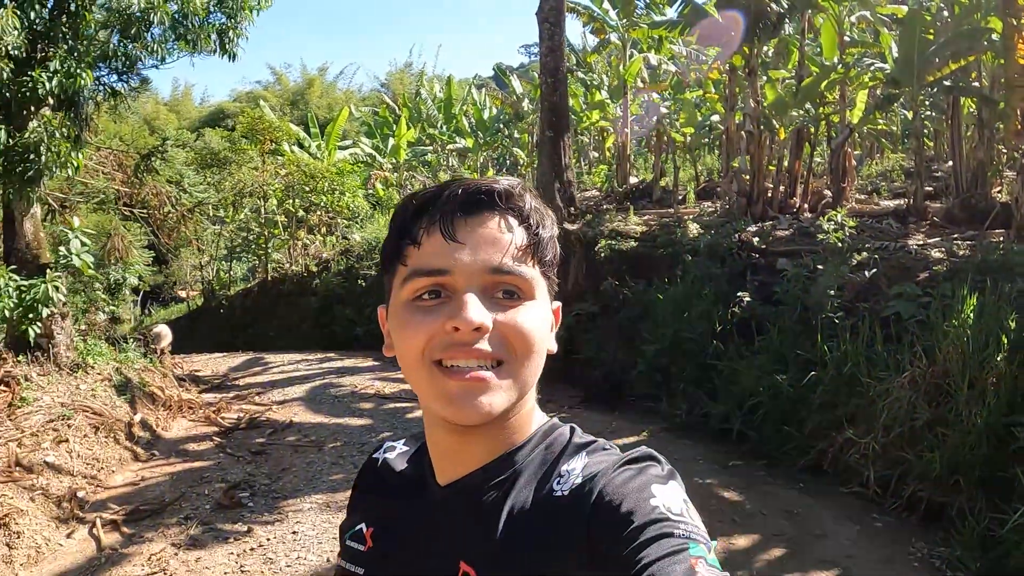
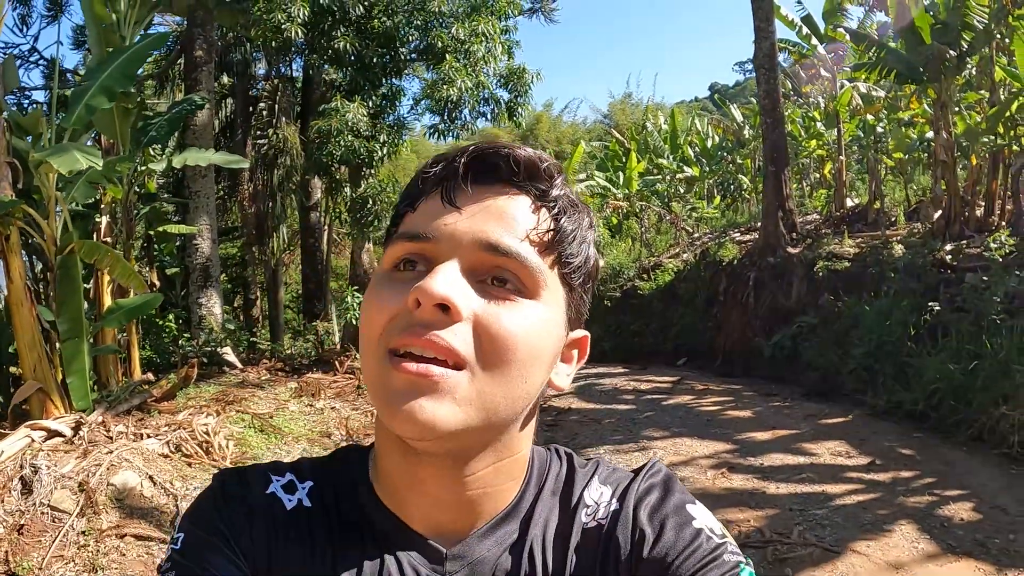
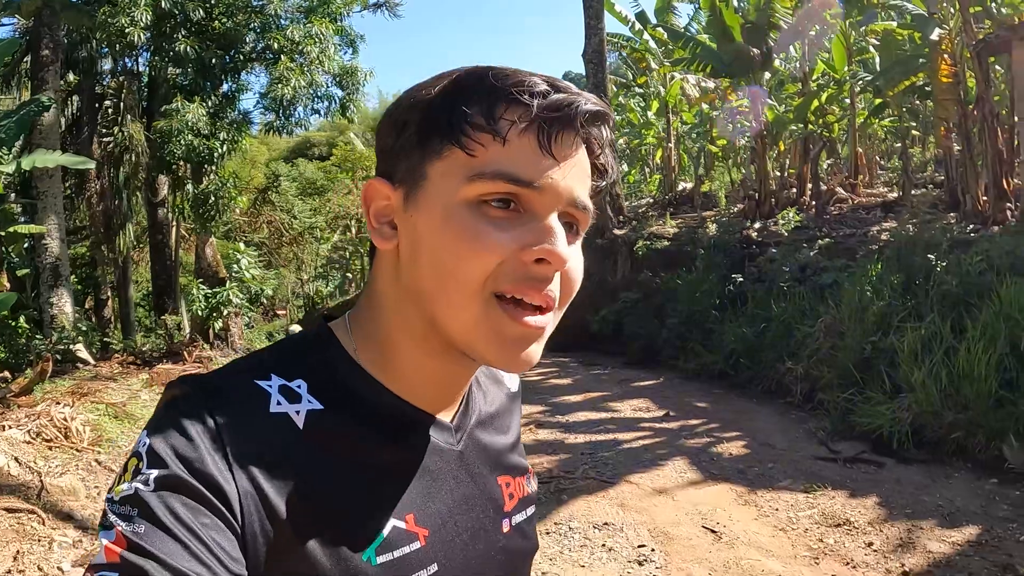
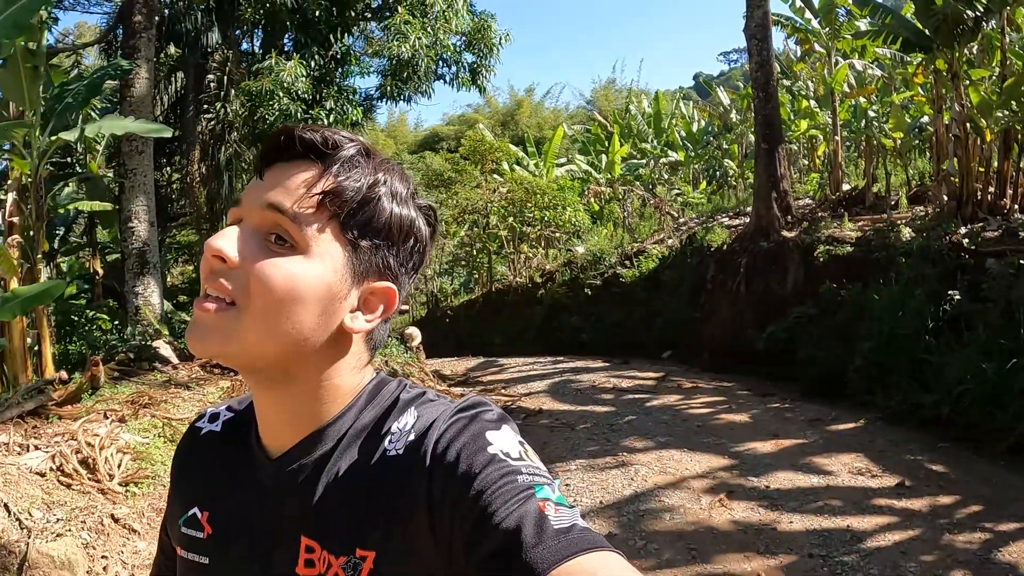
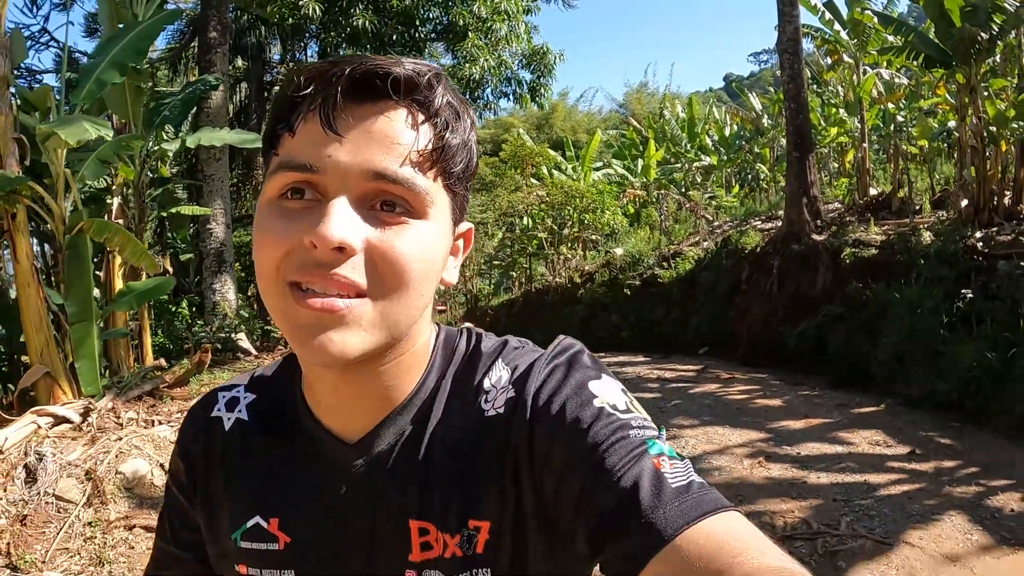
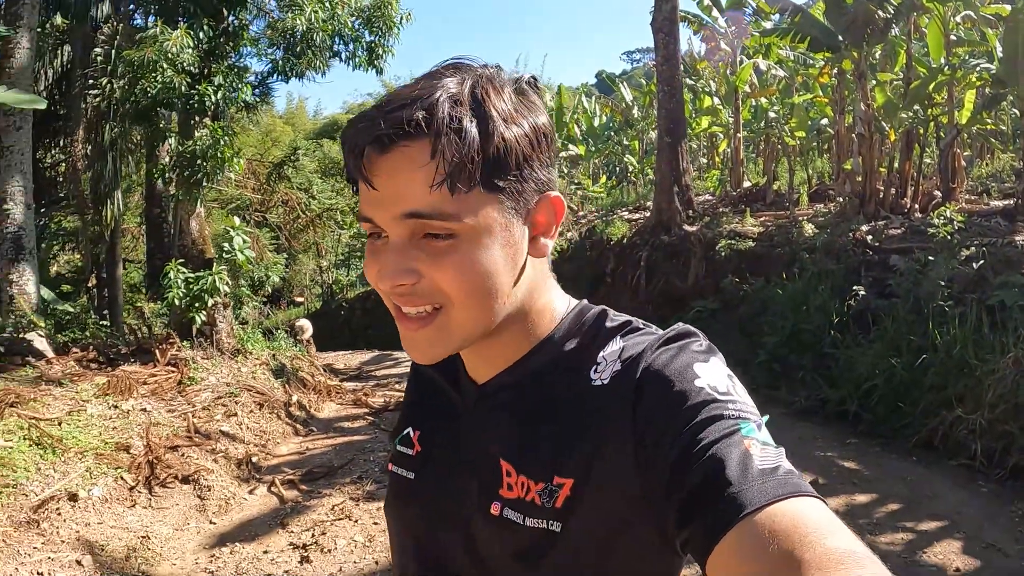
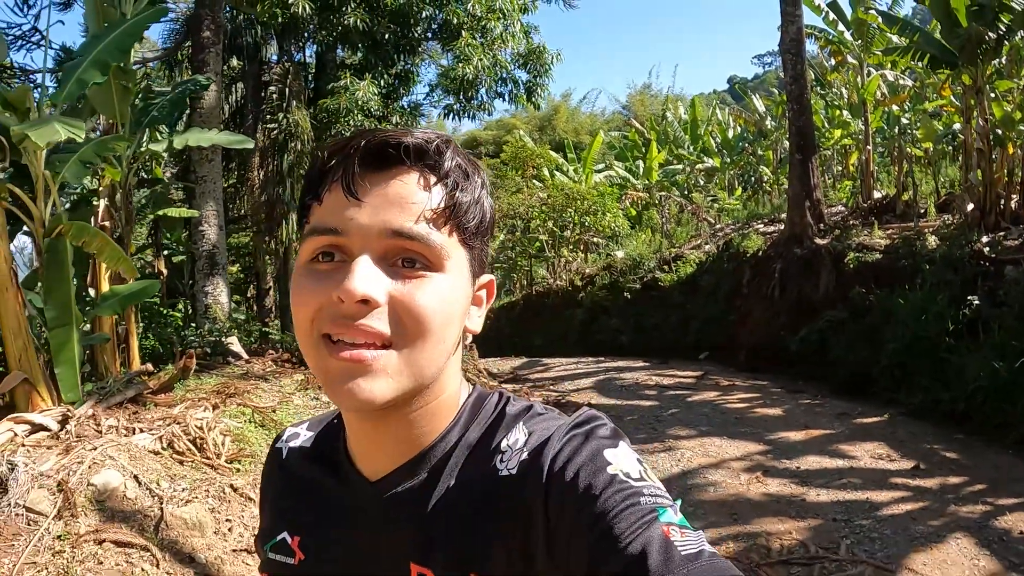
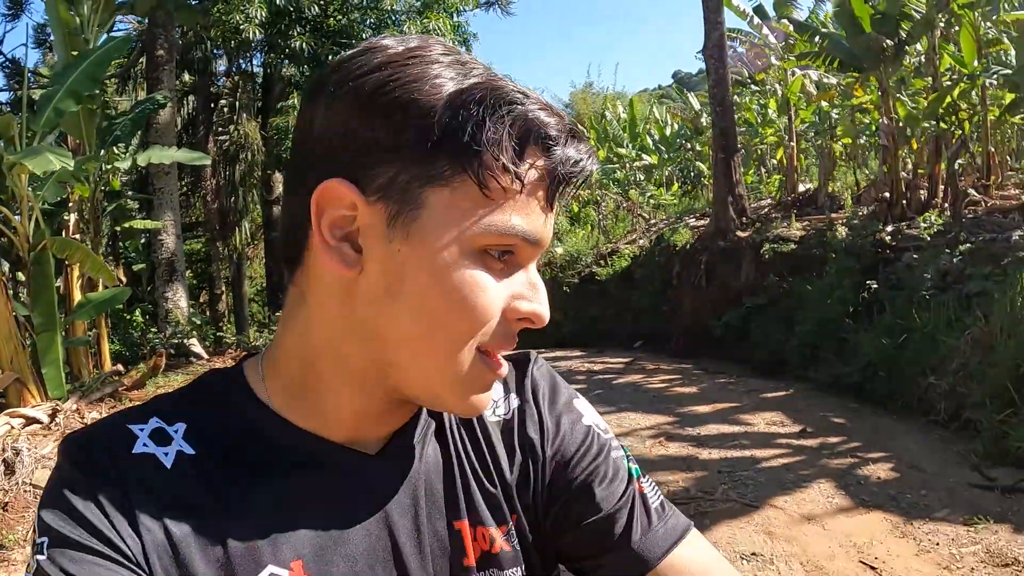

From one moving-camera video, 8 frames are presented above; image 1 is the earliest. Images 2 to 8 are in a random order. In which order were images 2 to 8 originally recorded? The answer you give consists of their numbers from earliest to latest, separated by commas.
6, 4, 7, 5, 2, 8, 3
